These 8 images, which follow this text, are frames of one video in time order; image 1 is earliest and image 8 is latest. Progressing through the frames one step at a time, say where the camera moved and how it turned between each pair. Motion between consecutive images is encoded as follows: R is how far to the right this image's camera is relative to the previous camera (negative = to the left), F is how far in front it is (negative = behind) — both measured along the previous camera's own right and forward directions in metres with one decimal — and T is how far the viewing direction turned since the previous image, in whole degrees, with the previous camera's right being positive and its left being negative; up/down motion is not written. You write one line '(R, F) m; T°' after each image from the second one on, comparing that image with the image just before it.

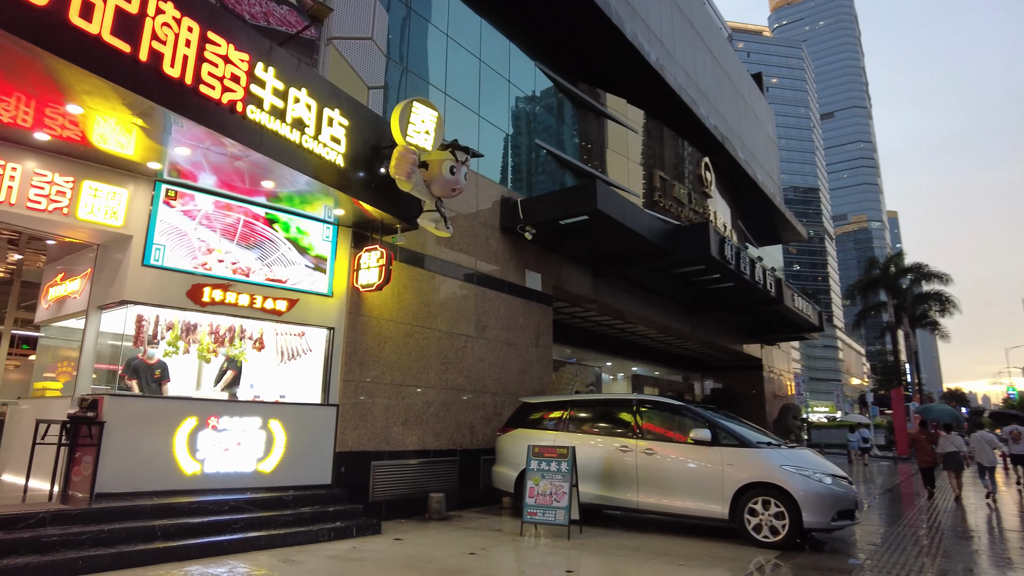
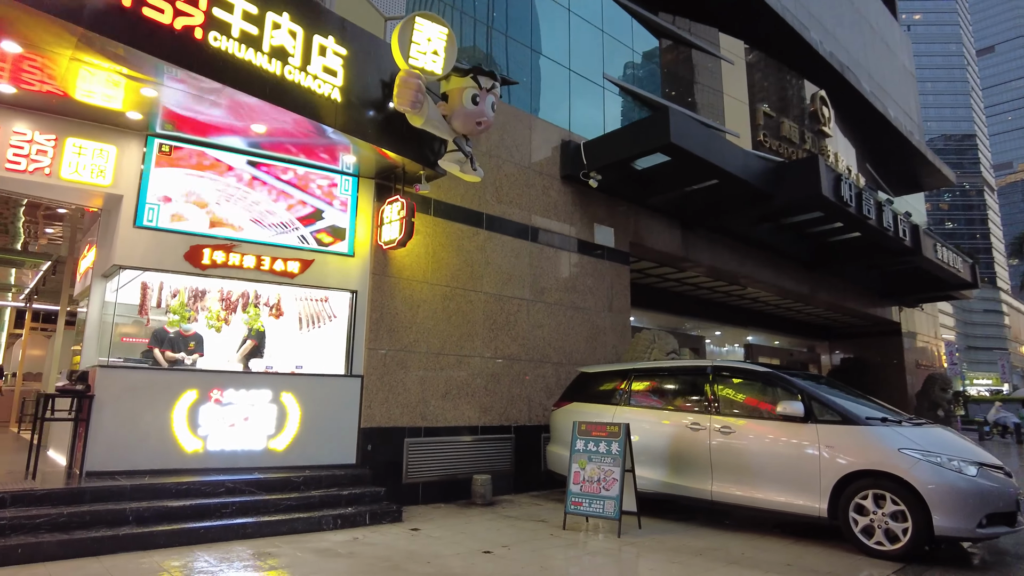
(+0.8, +1.3) m; -11°
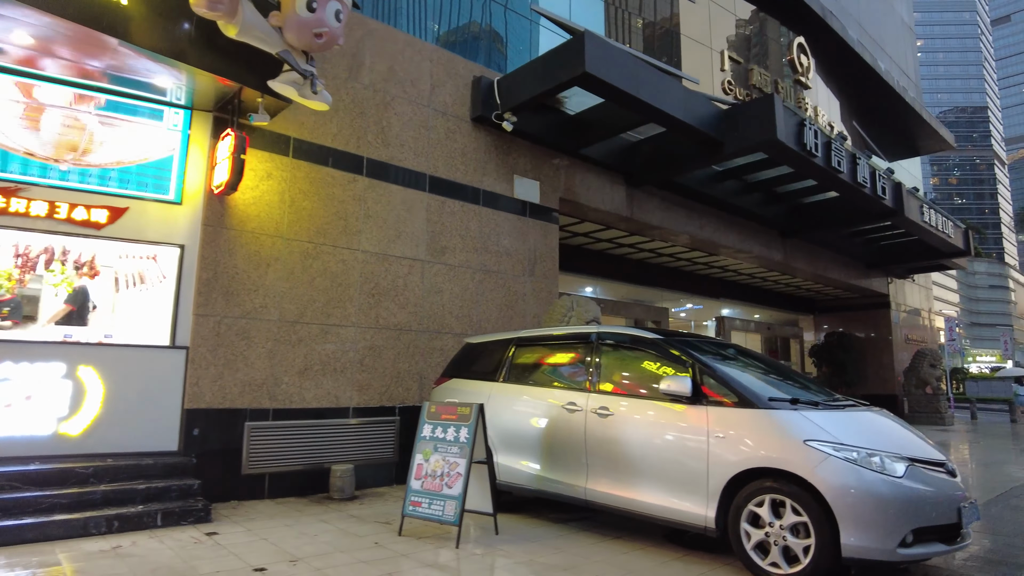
(+1.4, +1.3) m; -1°
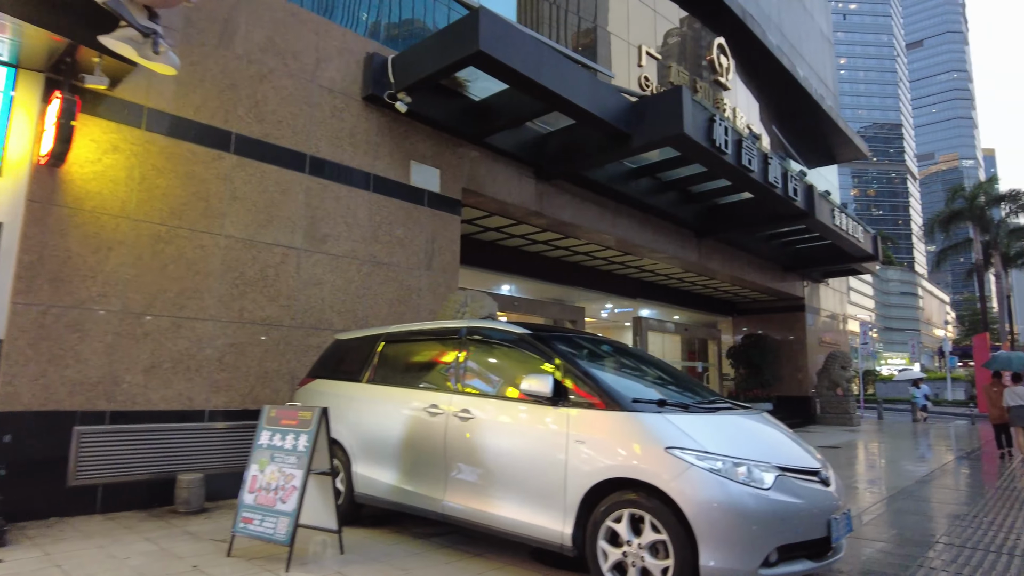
(+0.6, +0.5) m; +5°
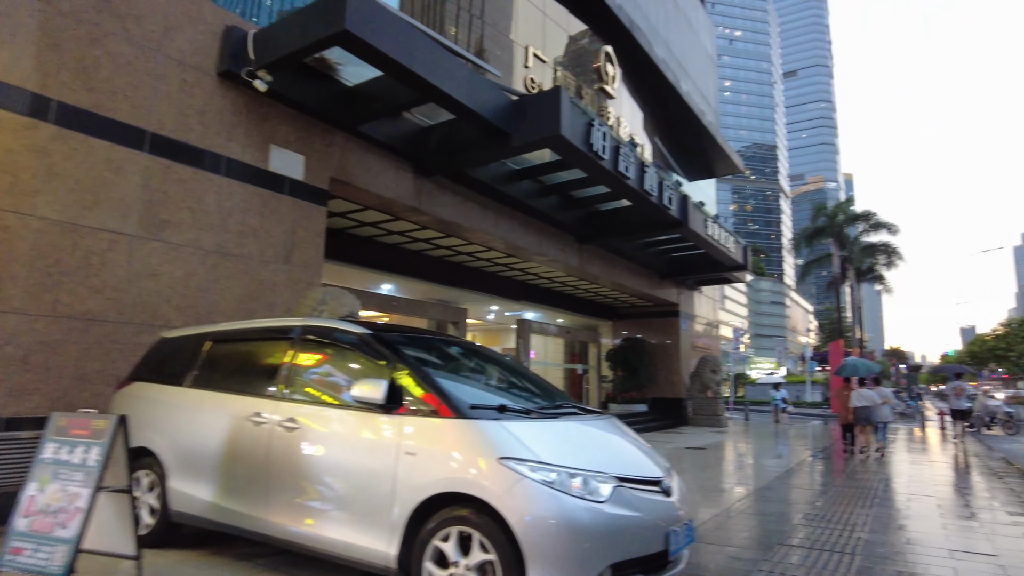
(+0.4, +0.3) m; +9°
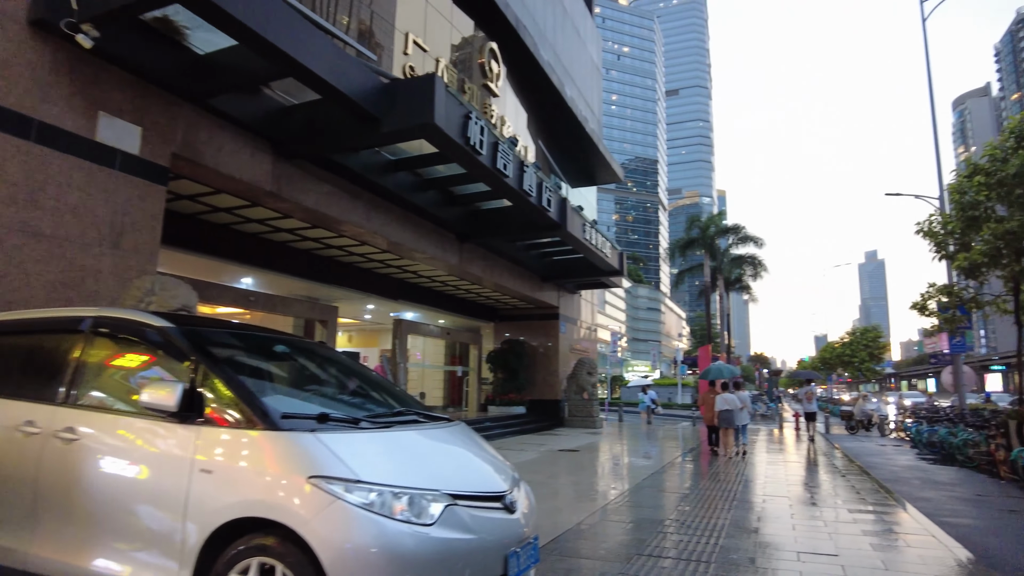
(+0.3, +0.4) m; +10°
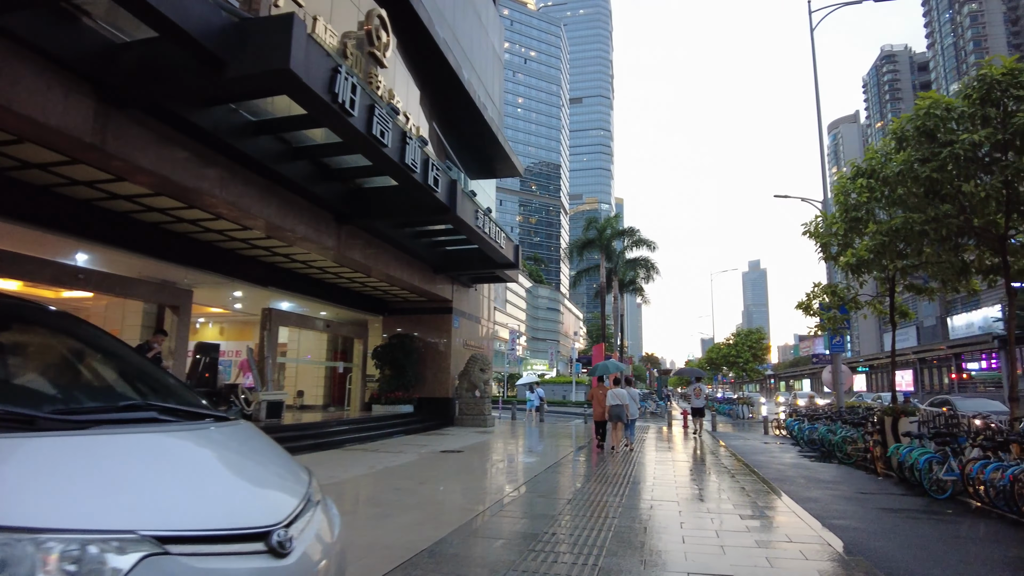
(+0.4, +0.9) m; +9°
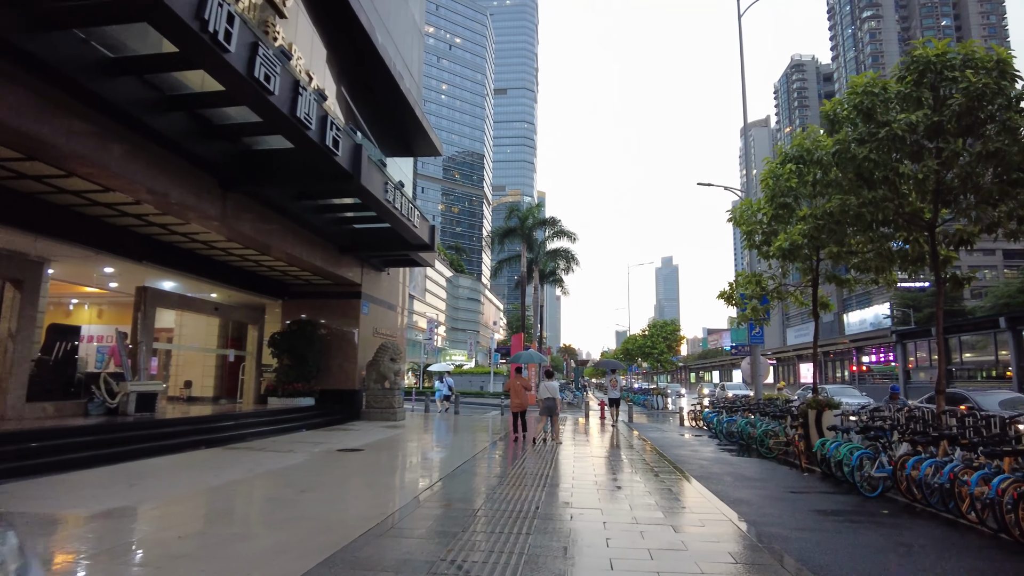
(+0.2, +1.0) m; +7°
